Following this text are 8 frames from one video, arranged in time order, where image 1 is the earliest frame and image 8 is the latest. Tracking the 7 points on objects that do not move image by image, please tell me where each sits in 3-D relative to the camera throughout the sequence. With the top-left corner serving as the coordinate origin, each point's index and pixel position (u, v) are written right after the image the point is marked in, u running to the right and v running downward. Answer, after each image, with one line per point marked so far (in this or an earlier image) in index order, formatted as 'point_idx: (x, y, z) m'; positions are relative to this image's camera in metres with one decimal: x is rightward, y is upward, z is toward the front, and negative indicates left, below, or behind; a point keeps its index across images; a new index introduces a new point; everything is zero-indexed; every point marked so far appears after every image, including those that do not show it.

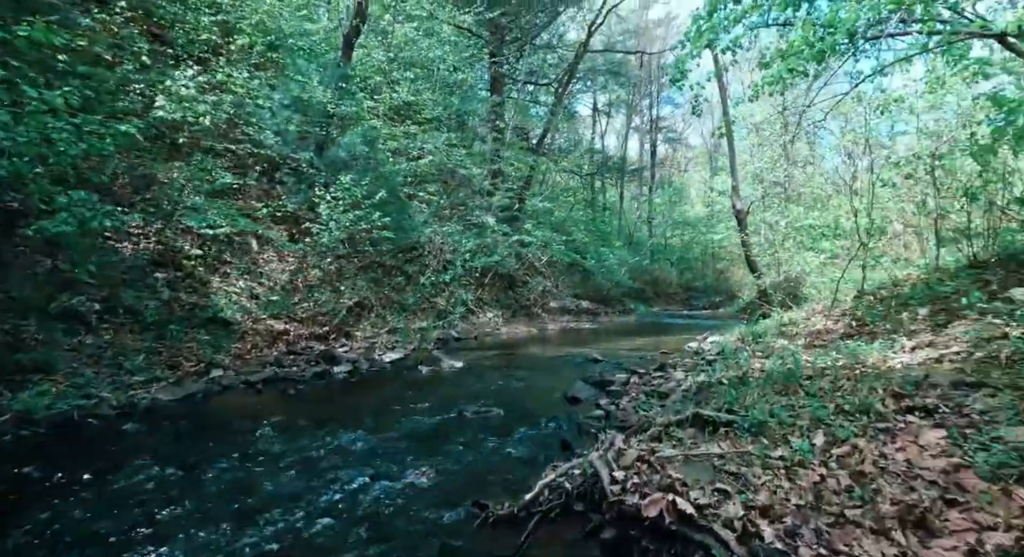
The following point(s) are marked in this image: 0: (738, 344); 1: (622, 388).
0: (+3.8, -1.2, +8.8) m
1: (+1.2, -1.2, +5.8) m
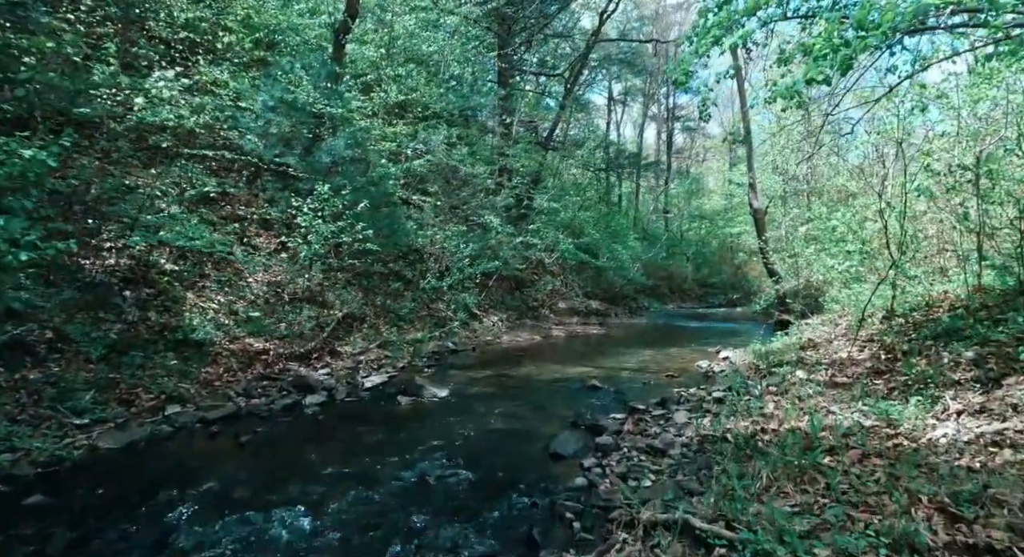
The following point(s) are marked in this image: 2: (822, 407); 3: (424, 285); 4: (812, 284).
0: (+3.7, -1.4, +8.1) m
1: (+1.0, -1.6, +5.2) m
2: (+3.1, -1.3, +5.2) m
3: (-2.0, -0.2, +12.9) m
4: (+8.1, -0.1, +14.0) m
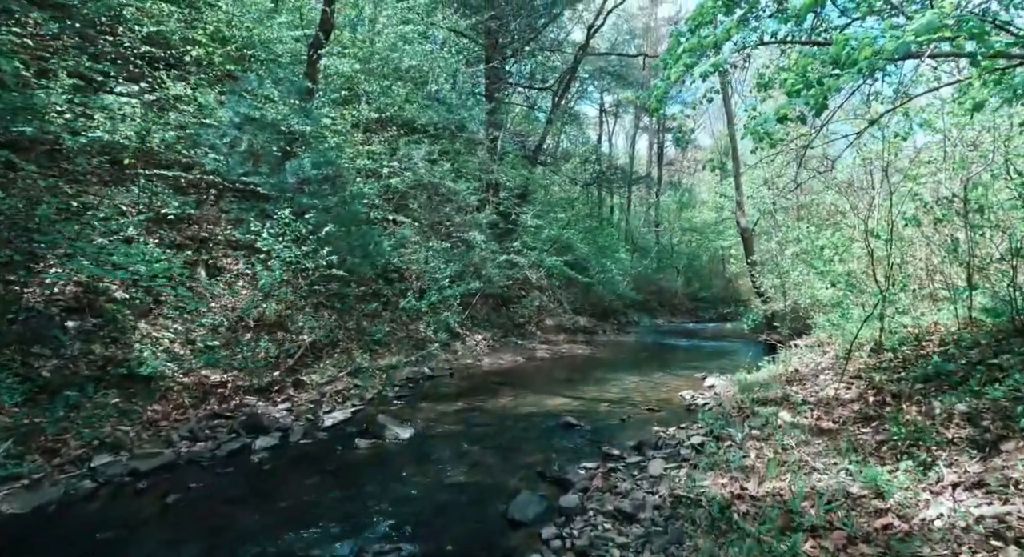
0: (+3.3, -1.9, +7.7) m
1: (+0.6, -2.0, +4.7) m
2: (+2.7, -1.7, +4.8) m
3: (-2.5, -0.7, +12.4) m
4: (+7.6, -0.7, +13.7) m
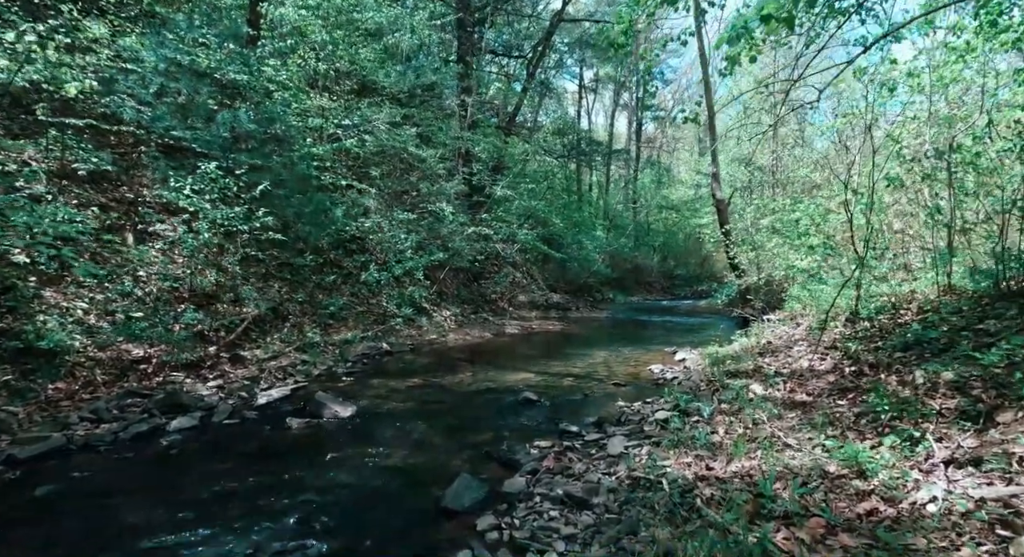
0: (+2.7, -1.4, +7.2) m
1: (+0.1, -1.6, +4.2) m
2: (+2.2, -1.3, +4.3) m
3: (-3.3, 0.0, +11.7) m
4: (+6.7, 0.0, +13.3) m
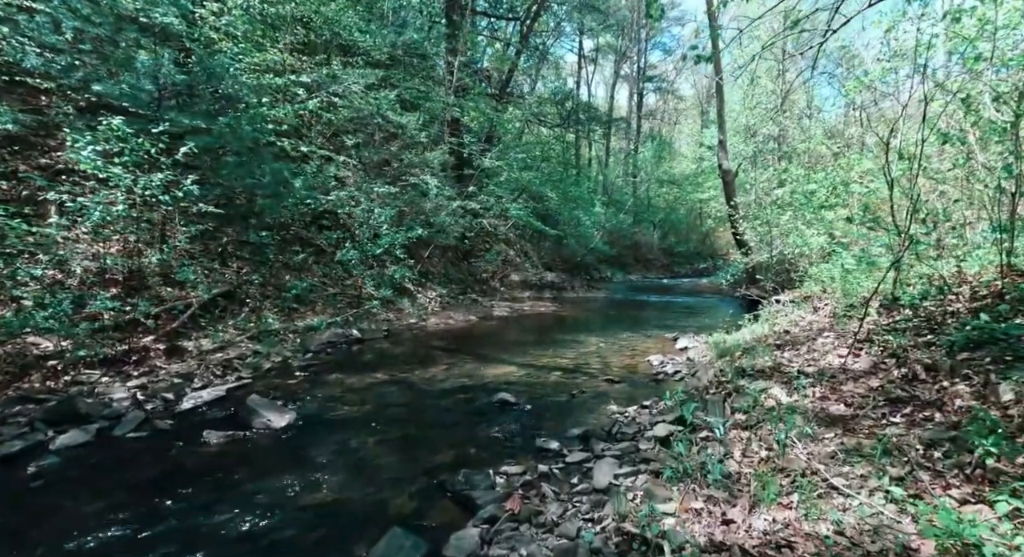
0: (+2.4, -1.2, +6.1) m
1: (-0.2, -1.5, +3.1) m
2: (+1.9, -1.2, +3.2) m
3: (-3.6, +0.4, +10.5) m
4: (+6.4, +0.5, +12.2) m
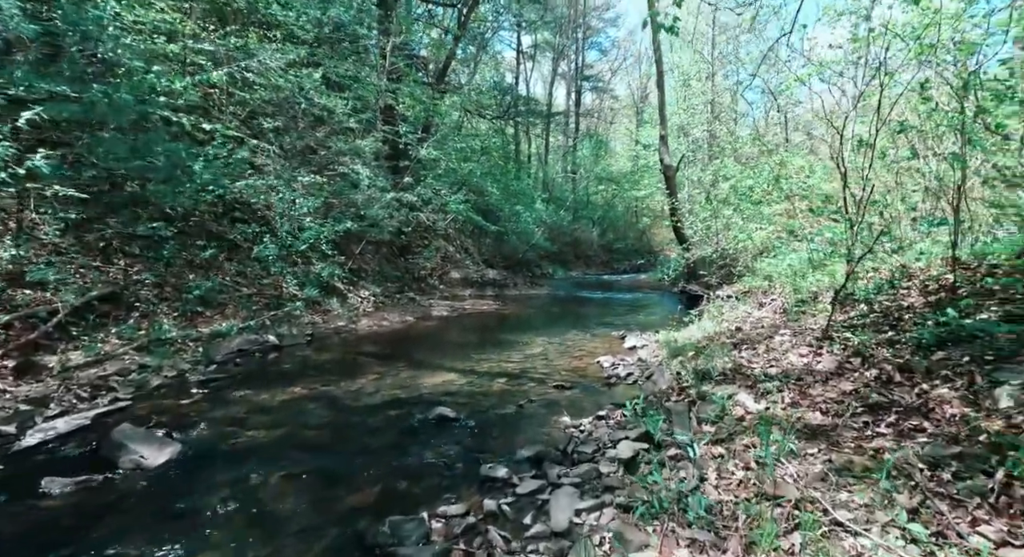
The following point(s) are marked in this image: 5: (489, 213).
0: (+1.7, -1.1, +5.7) m
1: (-0.4, -1.5, +2.4) m
2: (+1.6, -1.2, +2.7) m
3: (-4.7, +0.4, +9.3) m
4: (+5.0, +0.6, +12.1) m
5: (-0.8, +2.3, +18.0) m
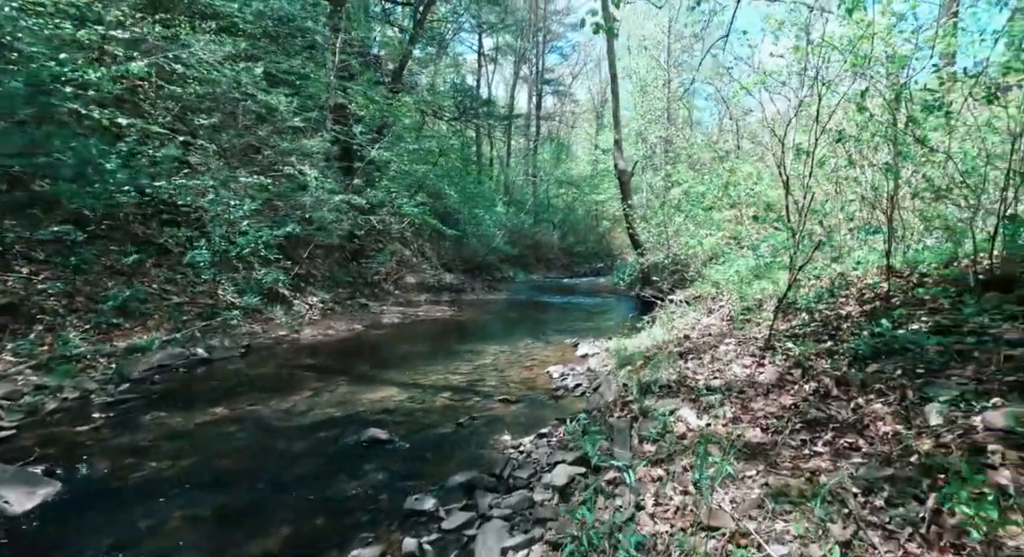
0: (+1.1, -1.3, +5.5) m
1: (-0.8, -1.6, +2.1) m
2: (+1.2, -1.3, +2.6) m
3: (-5.6, +0.3, +8.7) m
4: (+3.9, +0.5, +12.2) m
5: (-2.3, +2.1, +17.6) m
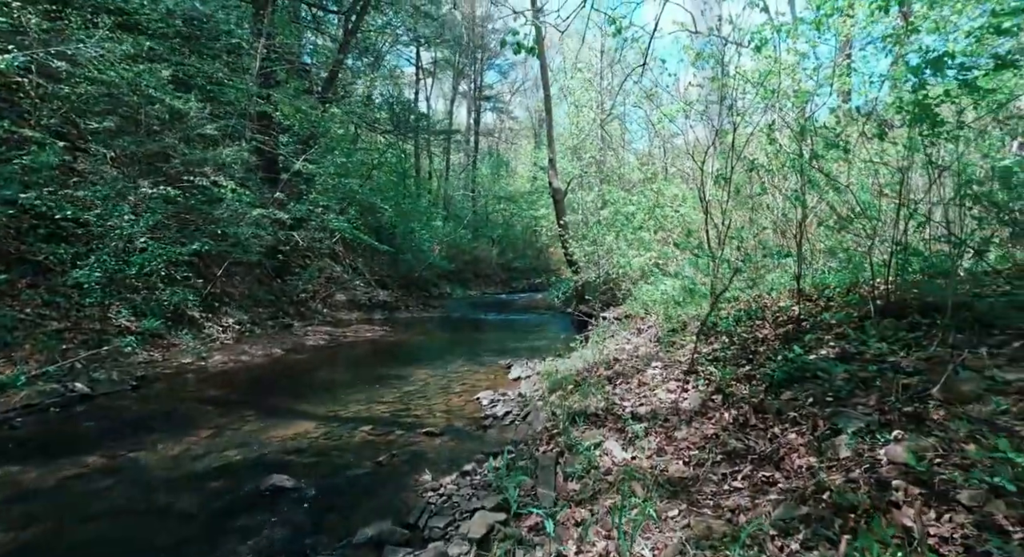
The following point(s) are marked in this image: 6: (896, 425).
0: (+0.3, -1.5, +5.3) m
1: (-1.2, -1.8, +1.7) m
2: (+0.7, -1.5, +2.5) m
3: (-6.7, 0.0, +7.8) m
4: (+2.4, 0.0, +12.3) m
5: (-4.5, +1.5, +17.1) m
6: (+2.3, -0.8, +3.2) m
